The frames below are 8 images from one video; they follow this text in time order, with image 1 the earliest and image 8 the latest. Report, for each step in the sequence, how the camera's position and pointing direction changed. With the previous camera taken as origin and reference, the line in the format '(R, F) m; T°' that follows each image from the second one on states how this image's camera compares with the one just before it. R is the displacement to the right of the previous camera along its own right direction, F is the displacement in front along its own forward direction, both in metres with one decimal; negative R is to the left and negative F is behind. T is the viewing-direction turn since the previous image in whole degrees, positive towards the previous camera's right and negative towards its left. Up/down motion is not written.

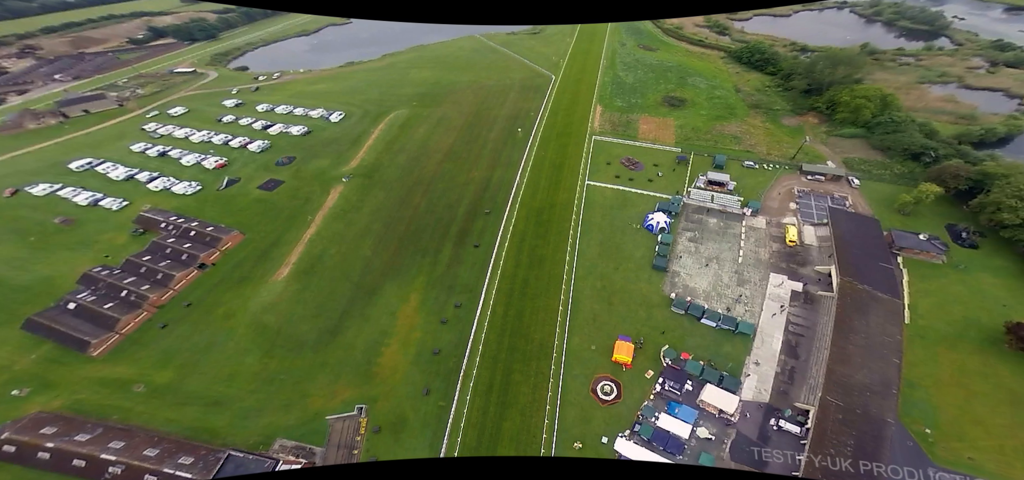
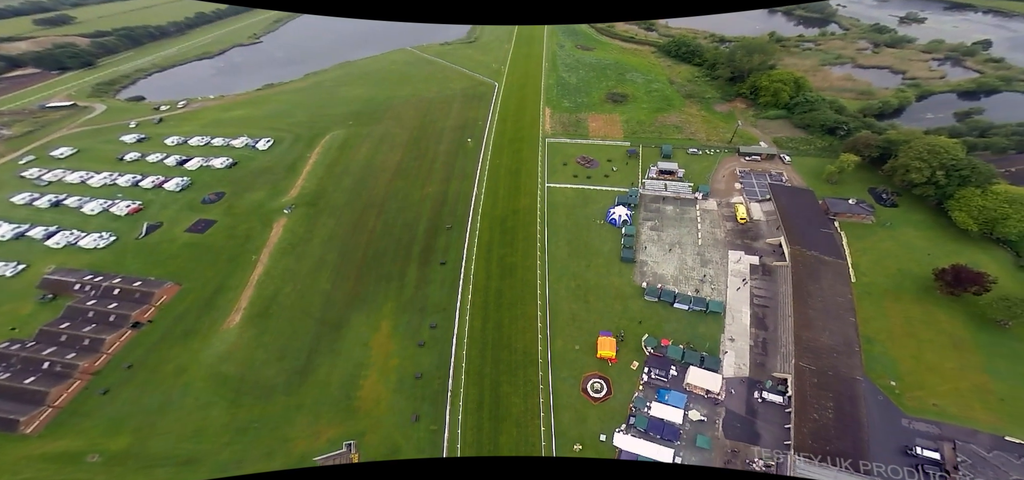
(-2.5, +1.0) m; +8°
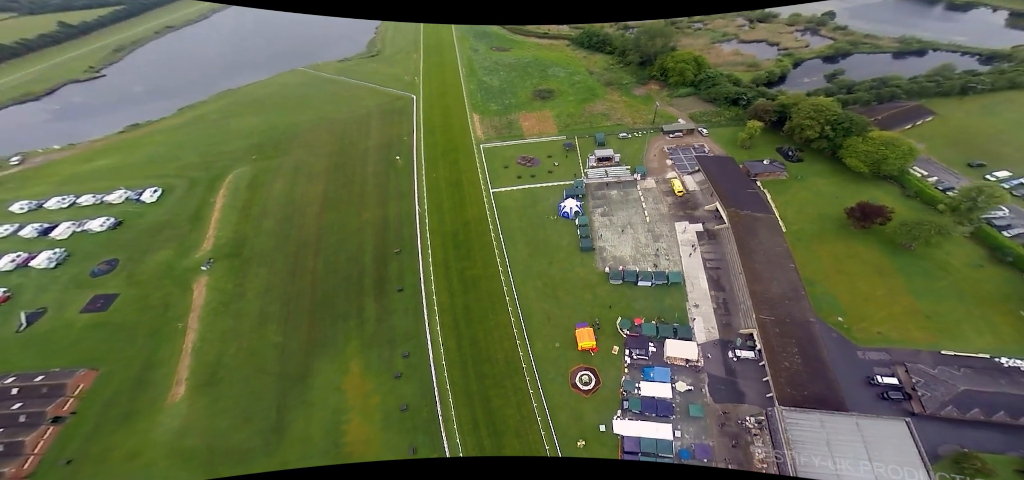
(-3.4, +1.5) m; +10°
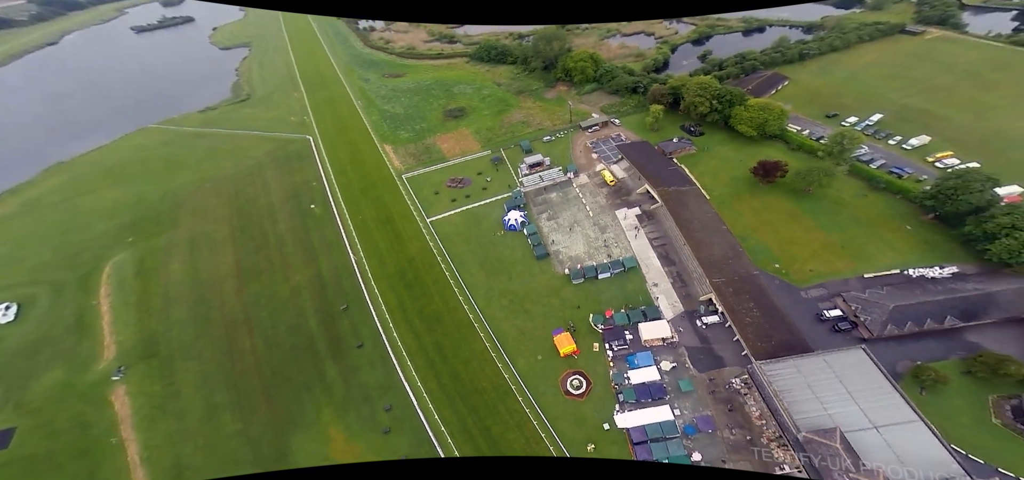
(-4.1, +1.7) m; +12°
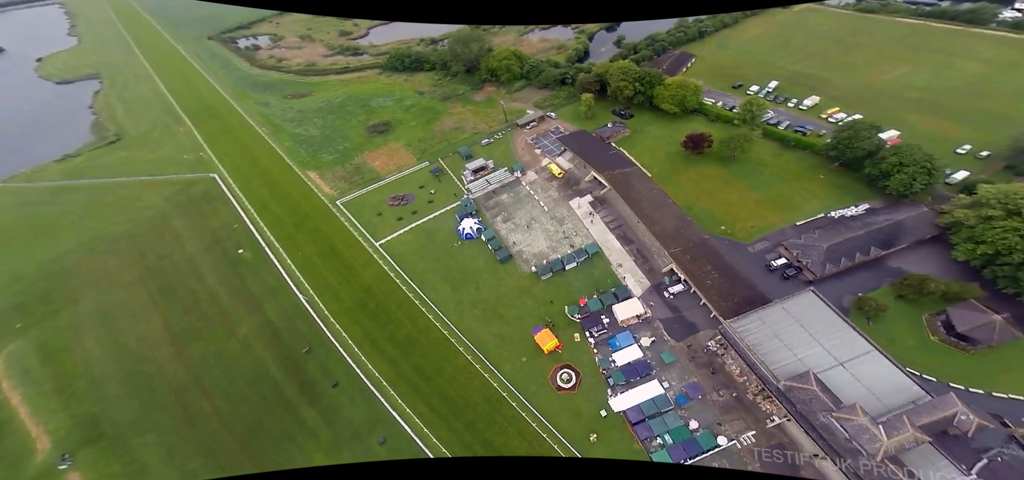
(-3.1, +0.8) m; +9°
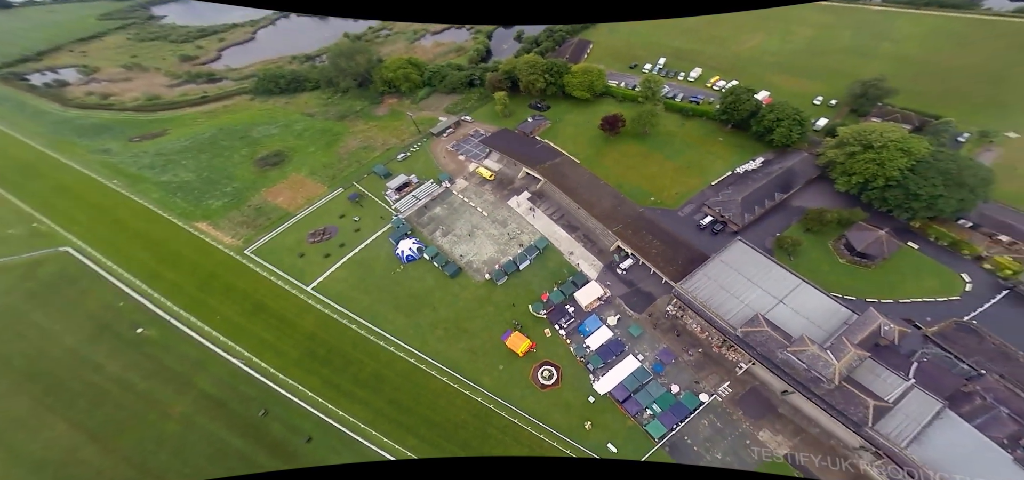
(-4.2, +1.1) m; +12°
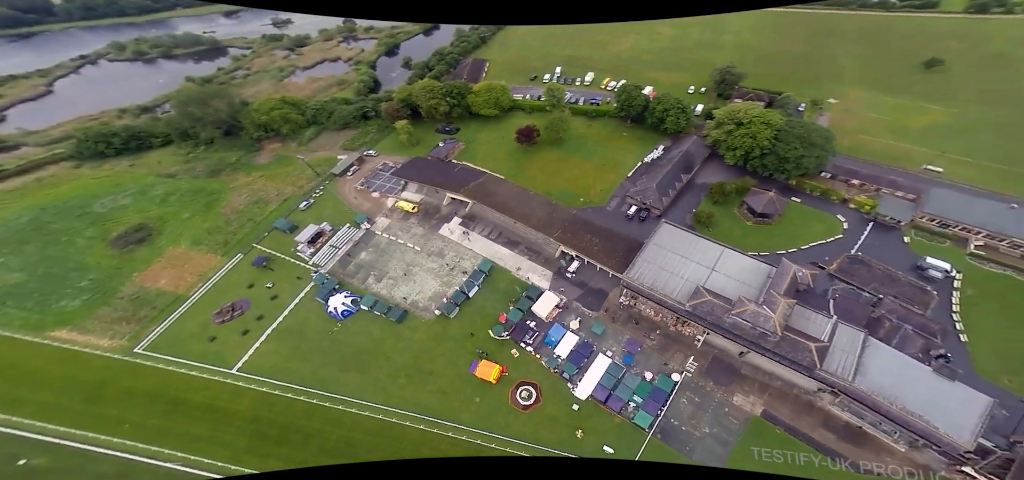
(-4.6, +1.2) m; +14°
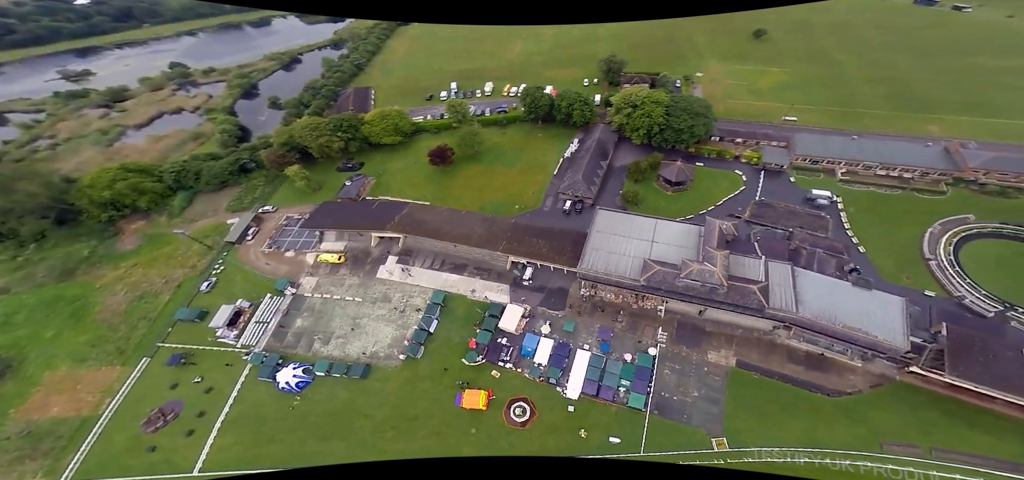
(-5.0, +1.3) m; +14°
